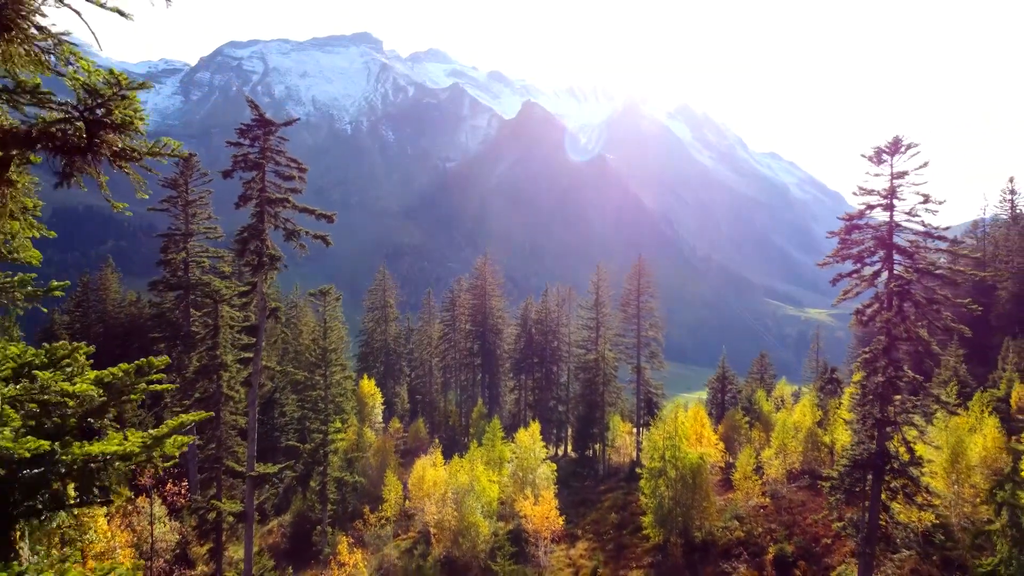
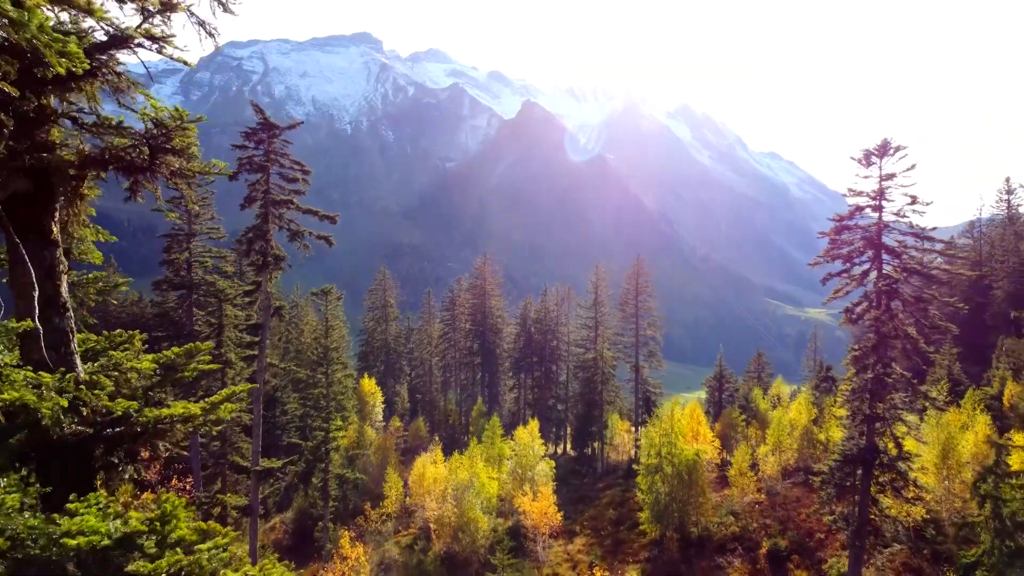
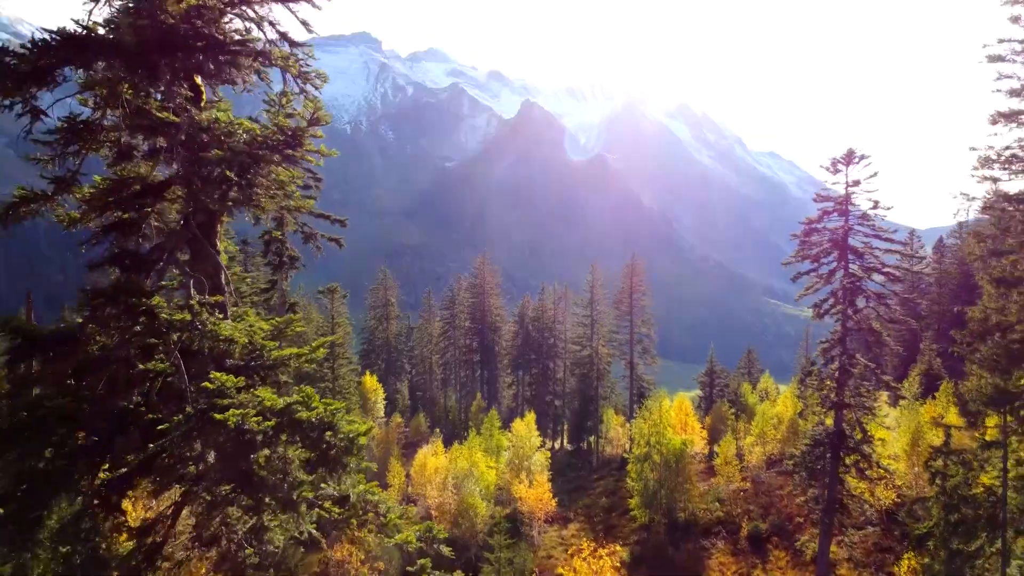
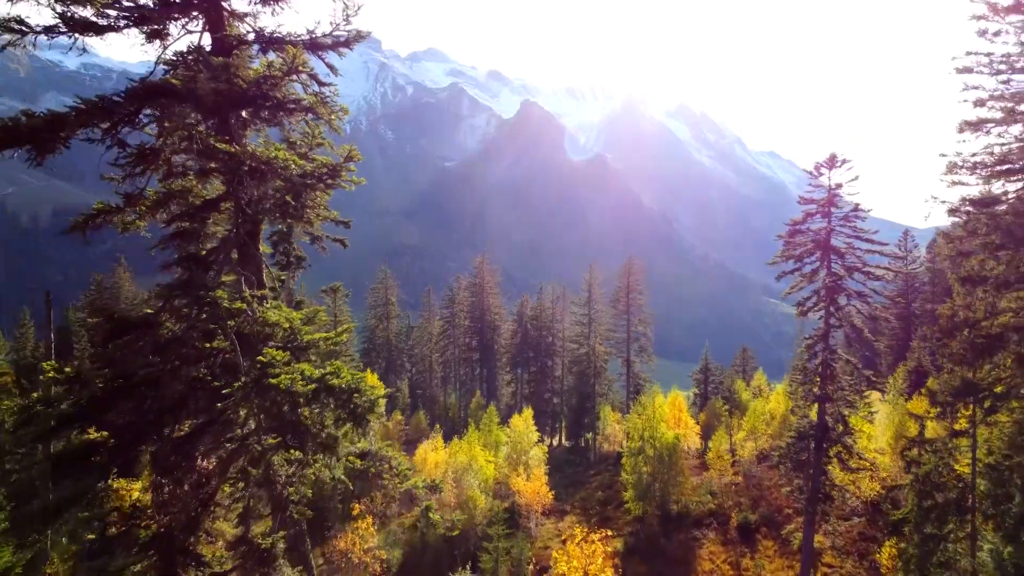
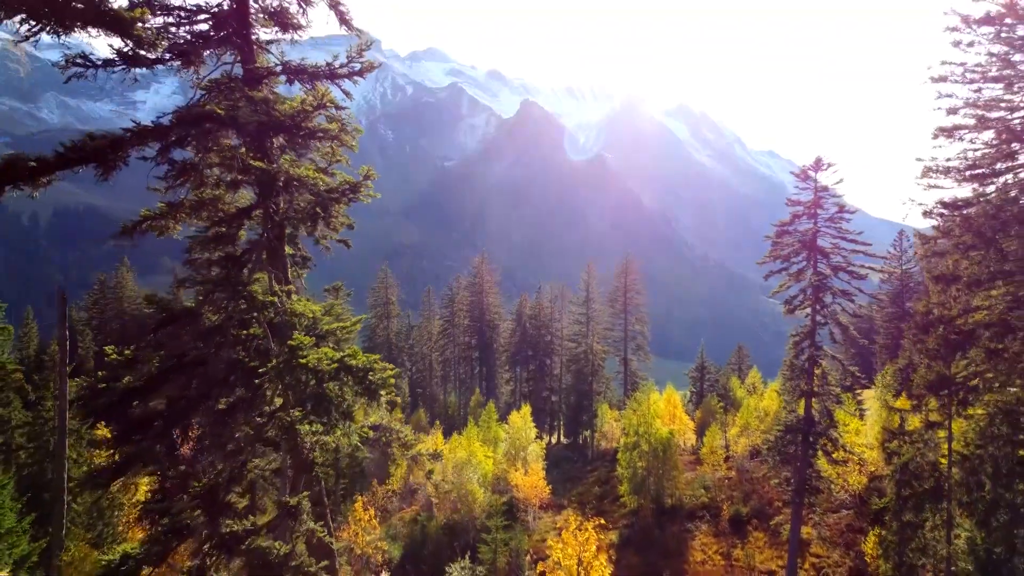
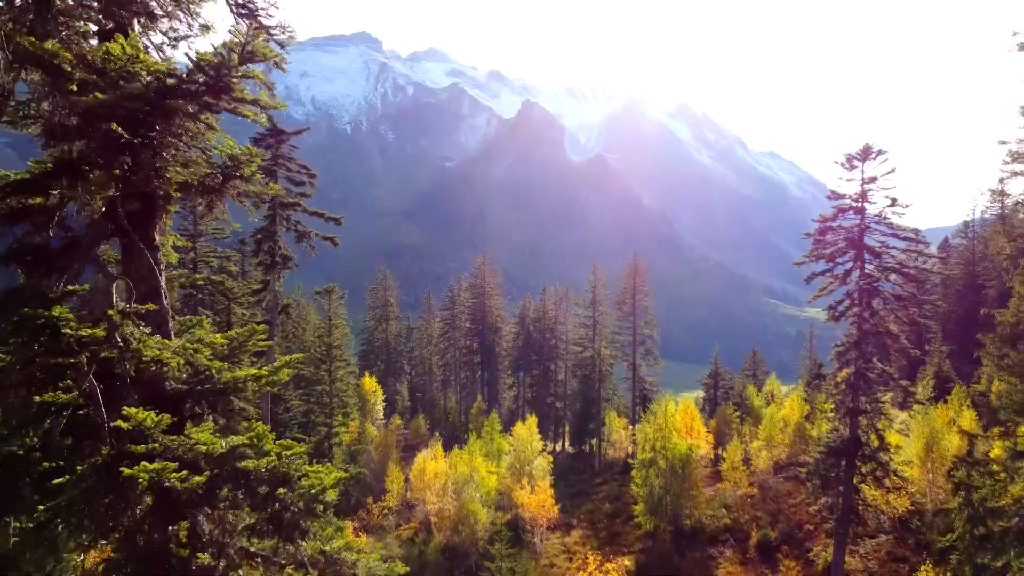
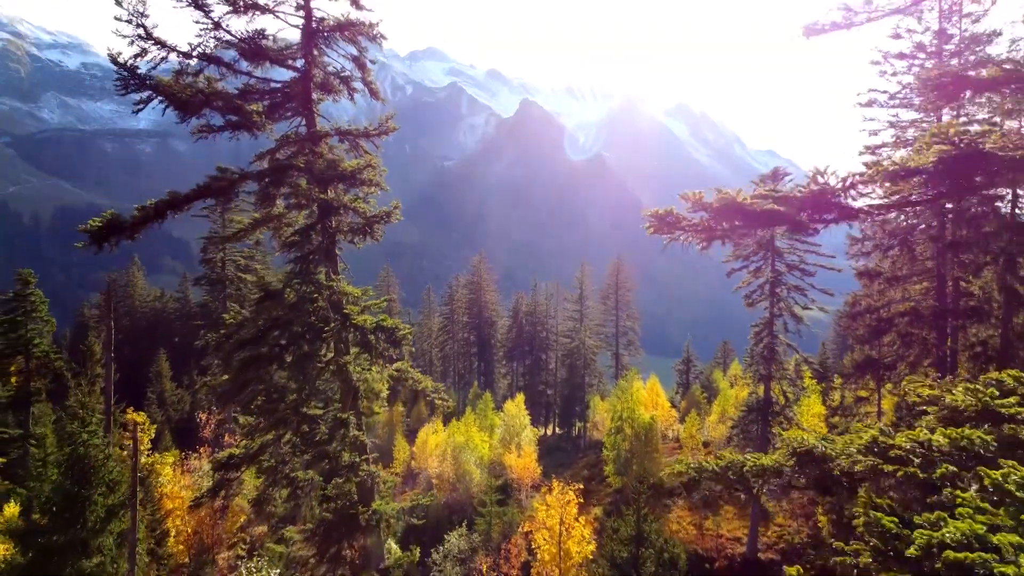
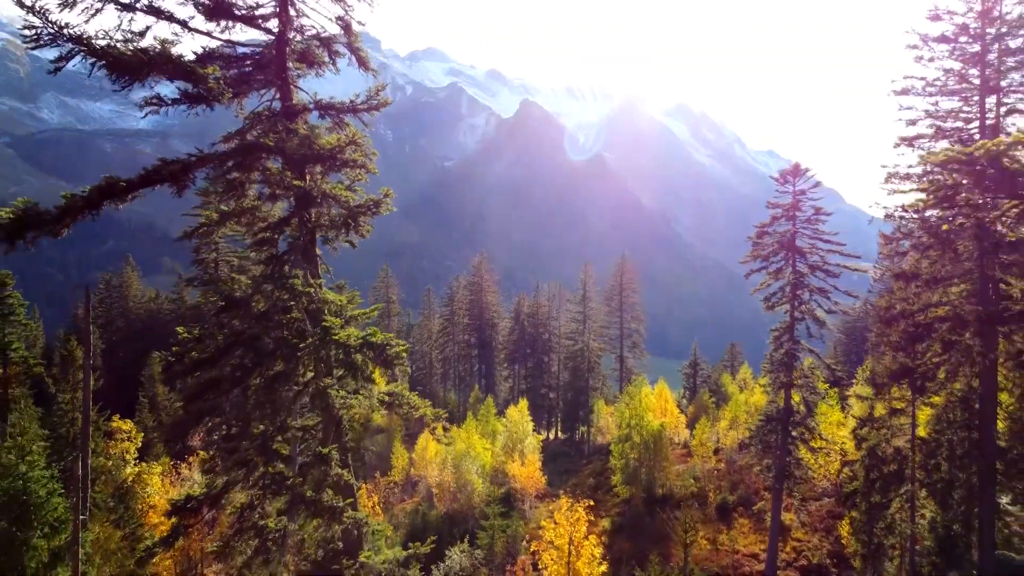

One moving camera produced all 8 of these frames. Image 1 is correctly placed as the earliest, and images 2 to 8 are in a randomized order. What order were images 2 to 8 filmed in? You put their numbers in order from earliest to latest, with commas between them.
2, 6, 3, 4, 5, 8, 7
